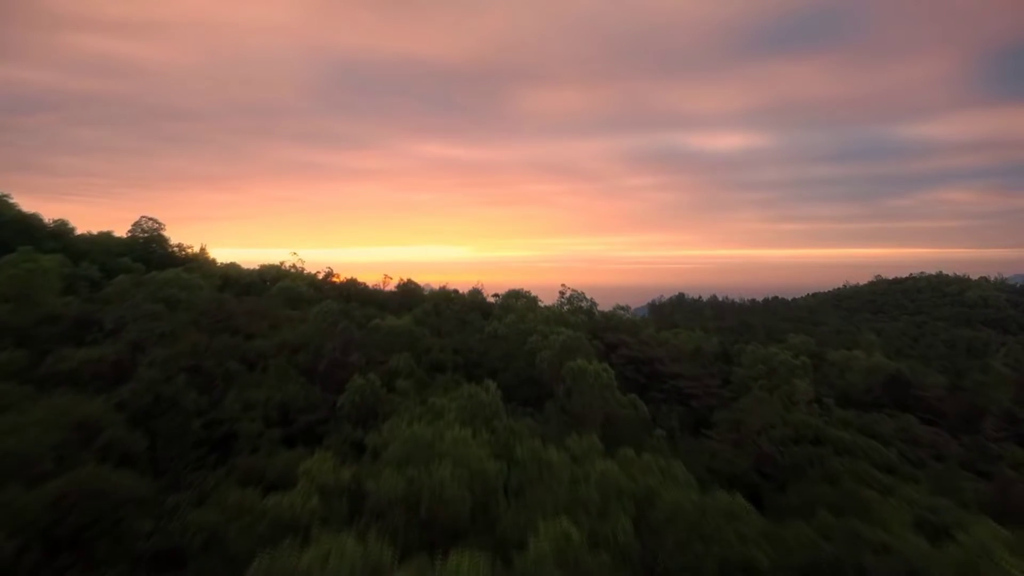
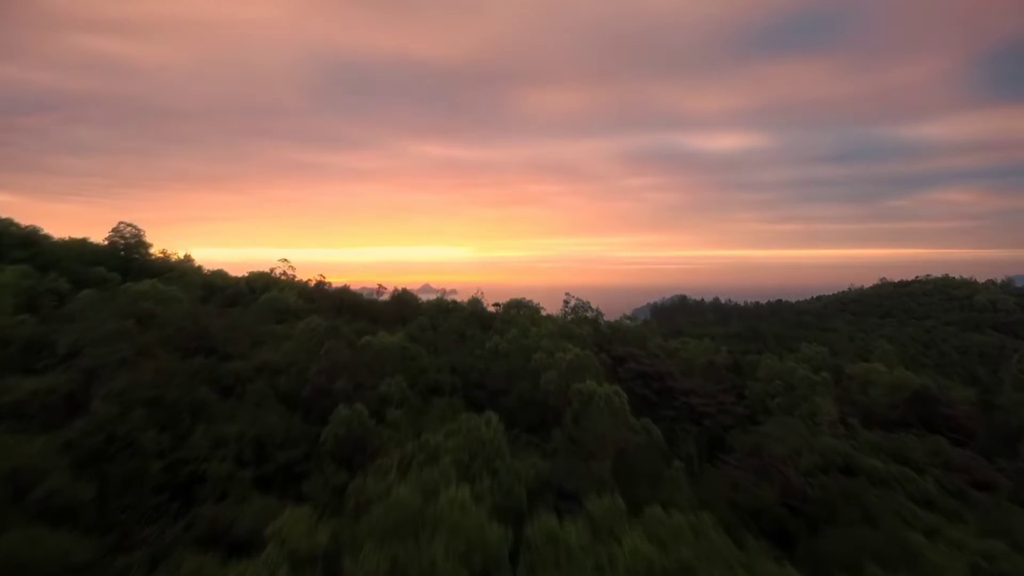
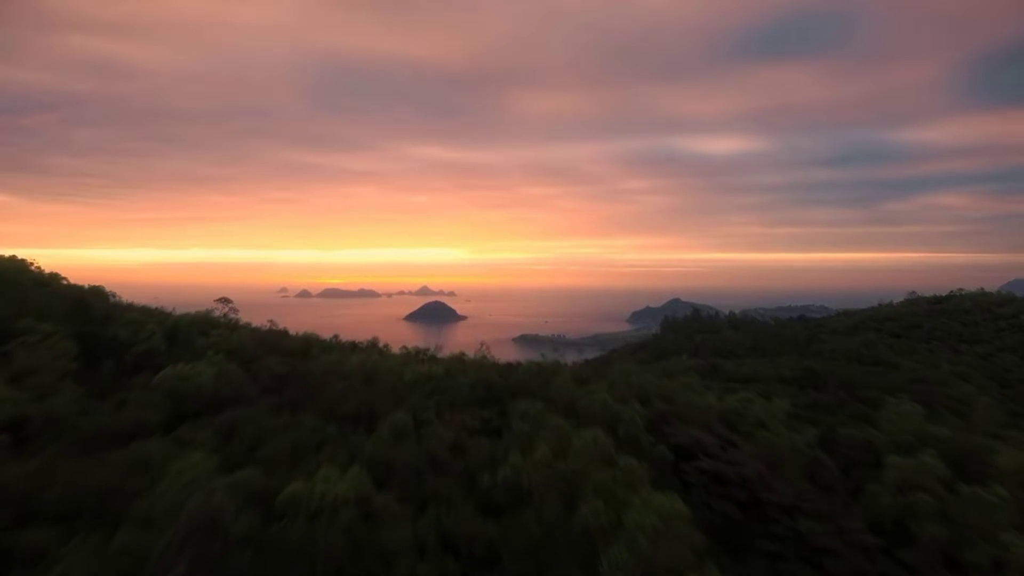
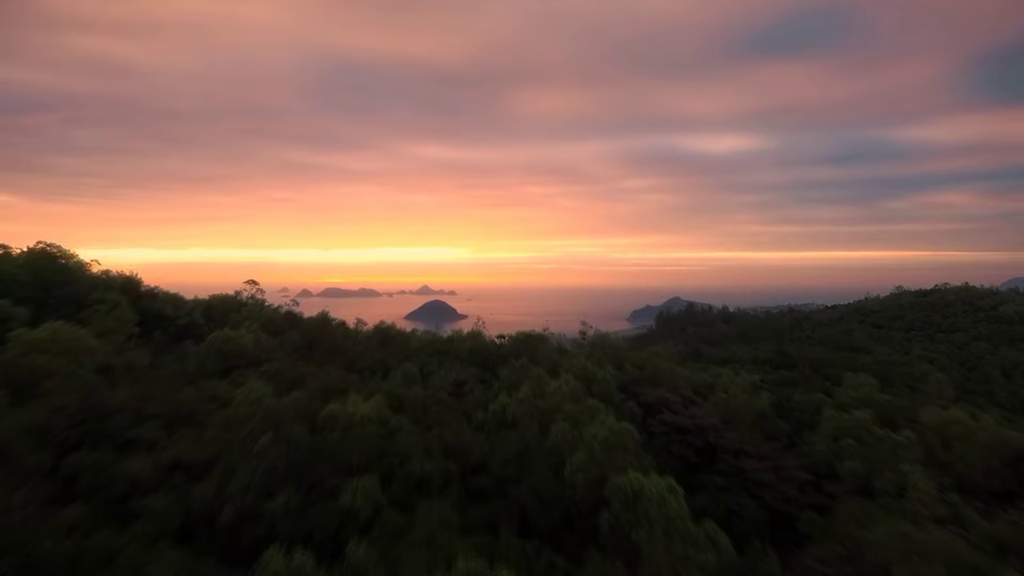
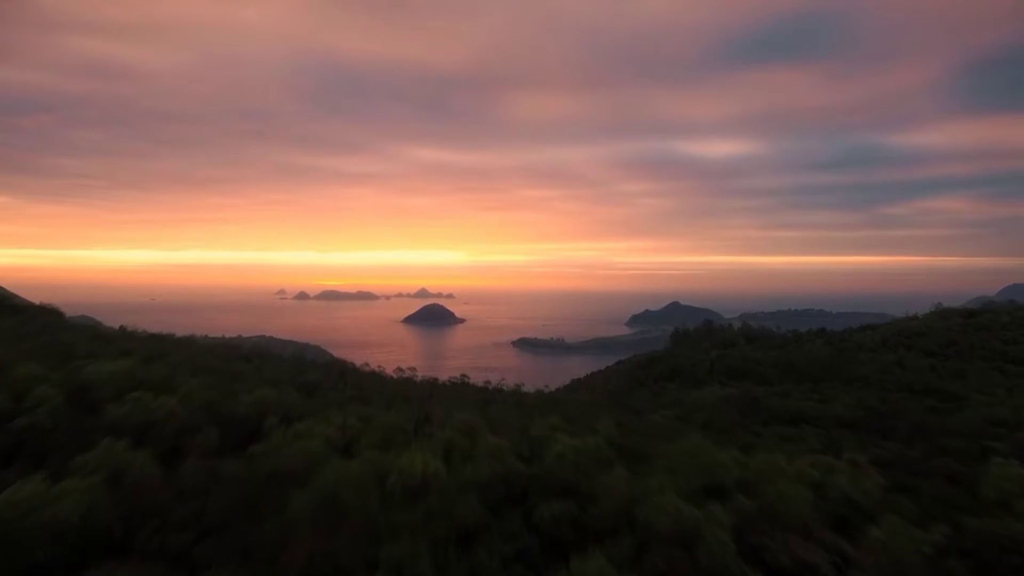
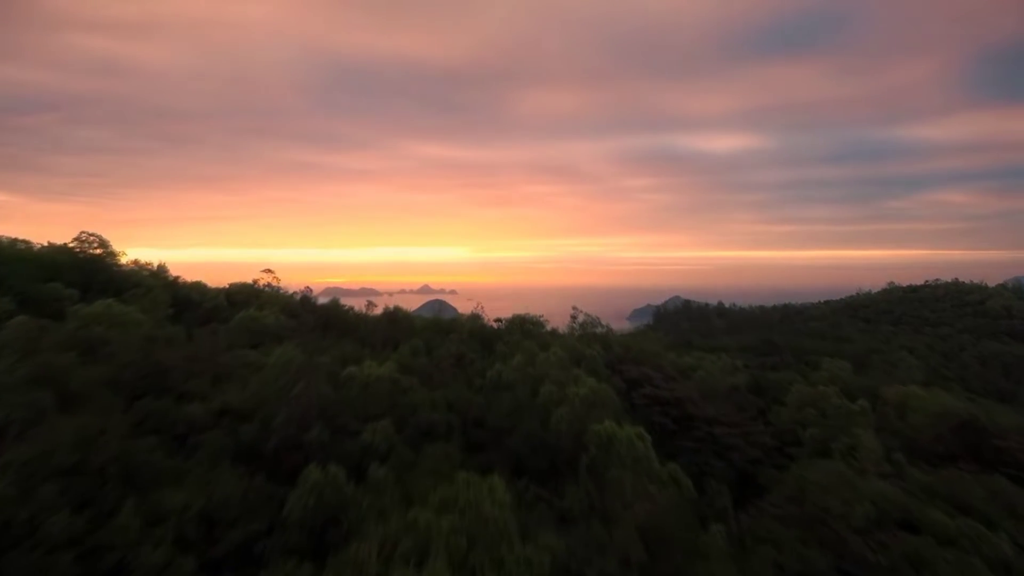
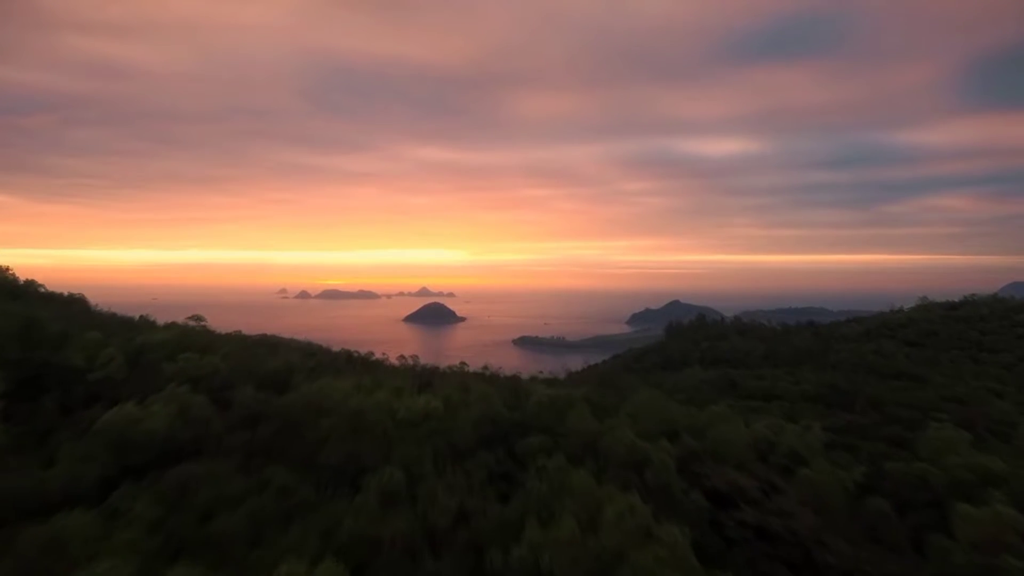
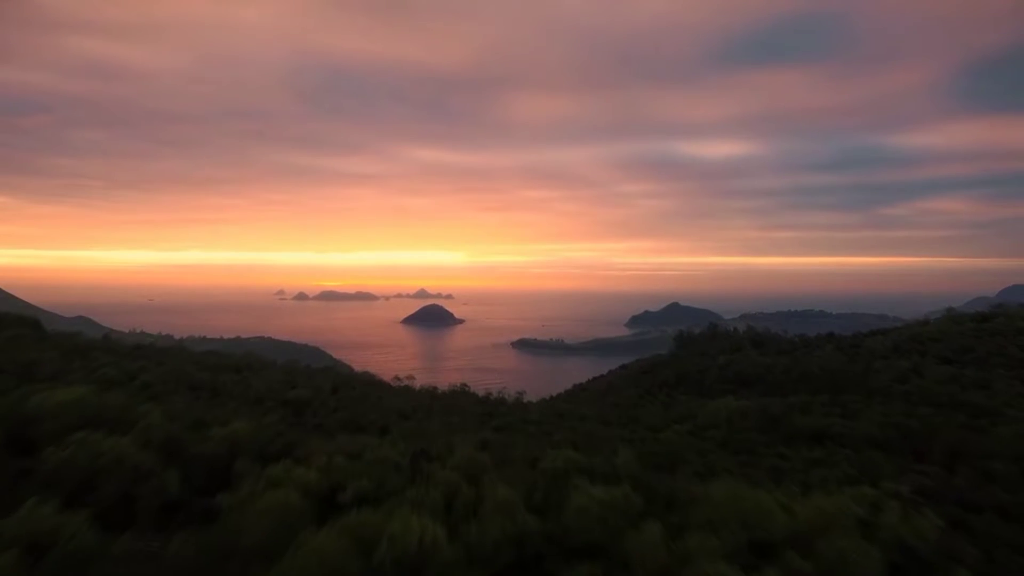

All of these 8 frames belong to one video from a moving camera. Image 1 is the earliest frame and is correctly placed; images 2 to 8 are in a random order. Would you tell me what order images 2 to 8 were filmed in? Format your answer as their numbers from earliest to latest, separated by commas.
2, 6, 4, 3, 7, 5, 8
